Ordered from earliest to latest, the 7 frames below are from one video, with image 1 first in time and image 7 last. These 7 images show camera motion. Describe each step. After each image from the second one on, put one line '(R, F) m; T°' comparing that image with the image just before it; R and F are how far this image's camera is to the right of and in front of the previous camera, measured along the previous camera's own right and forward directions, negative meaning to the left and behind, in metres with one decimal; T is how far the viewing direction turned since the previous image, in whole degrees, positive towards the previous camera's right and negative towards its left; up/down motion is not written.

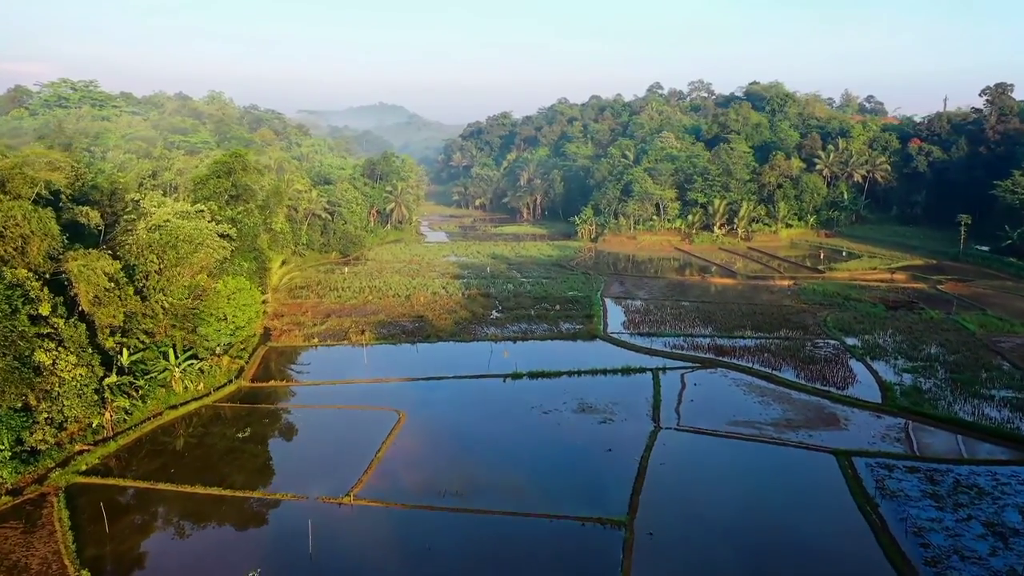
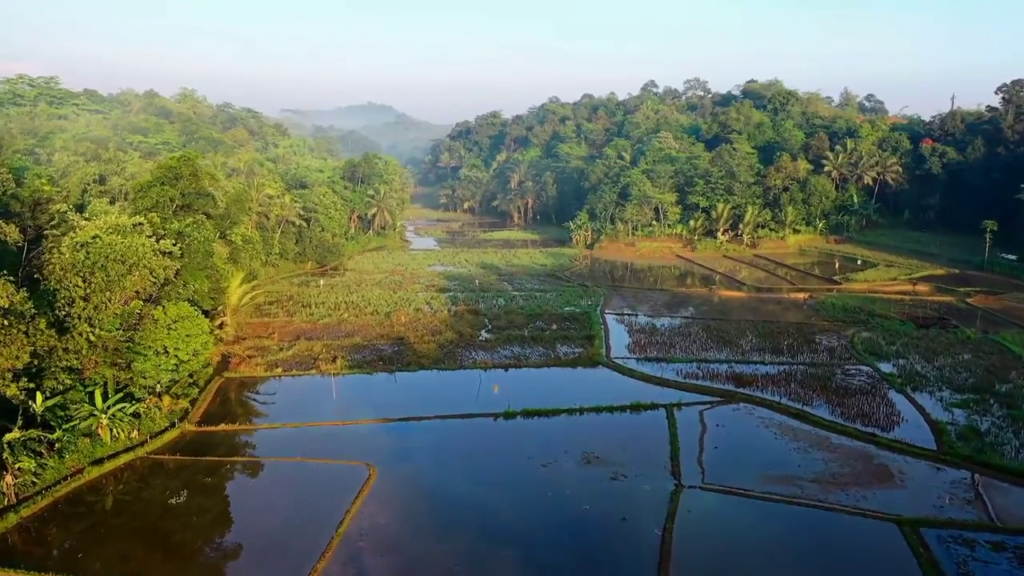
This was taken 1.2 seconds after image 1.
(0.0, +2.6) m; +1°
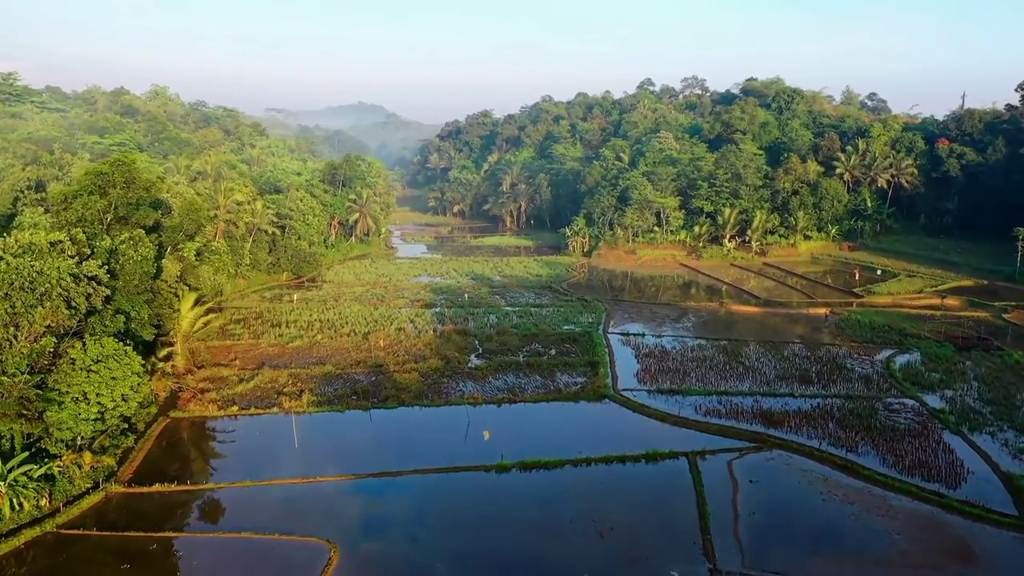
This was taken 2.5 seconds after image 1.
(0.0, +2.6) m; +1°
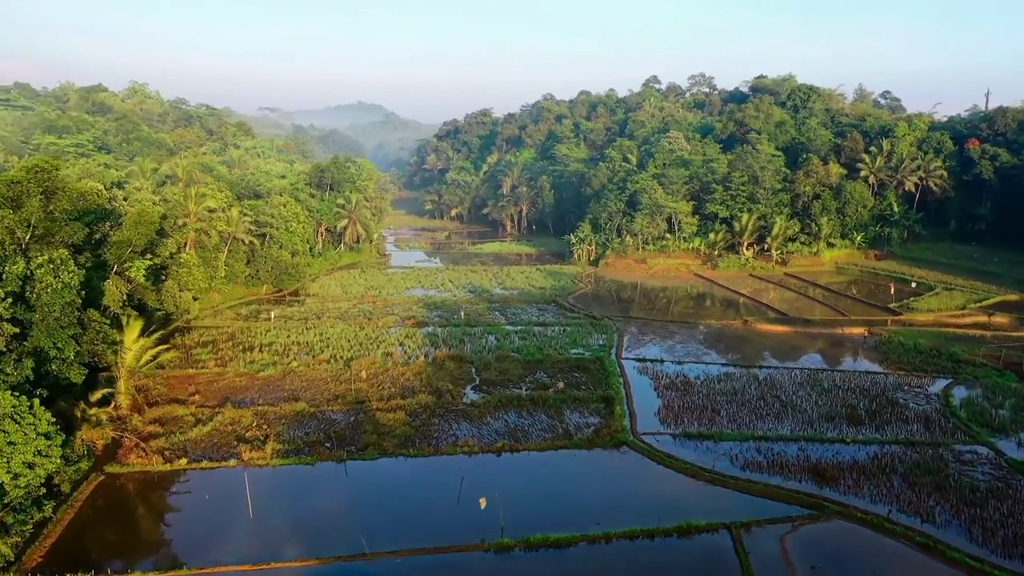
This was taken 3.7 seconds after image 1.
(0.0, +2.6) m; 0°
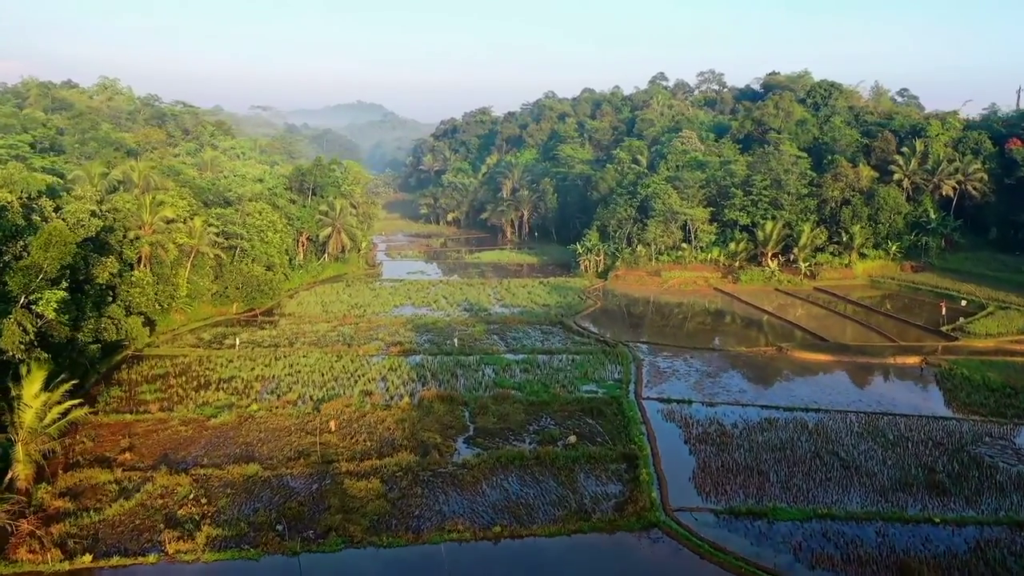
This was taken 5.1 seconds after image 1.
(0.0, +3.1) m; 0°
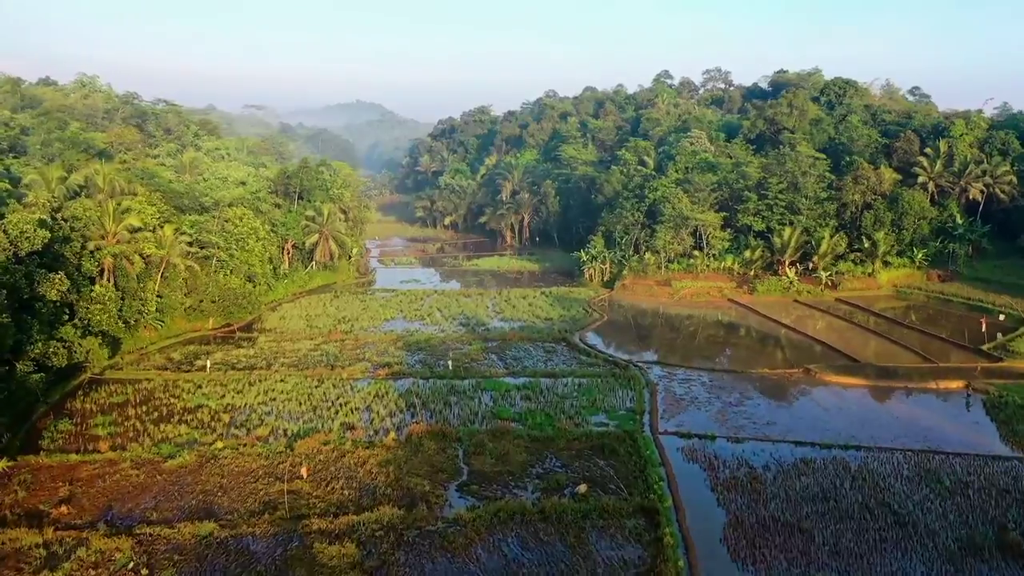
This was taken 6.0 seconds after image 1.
(0.0, +2.0) m; 0°
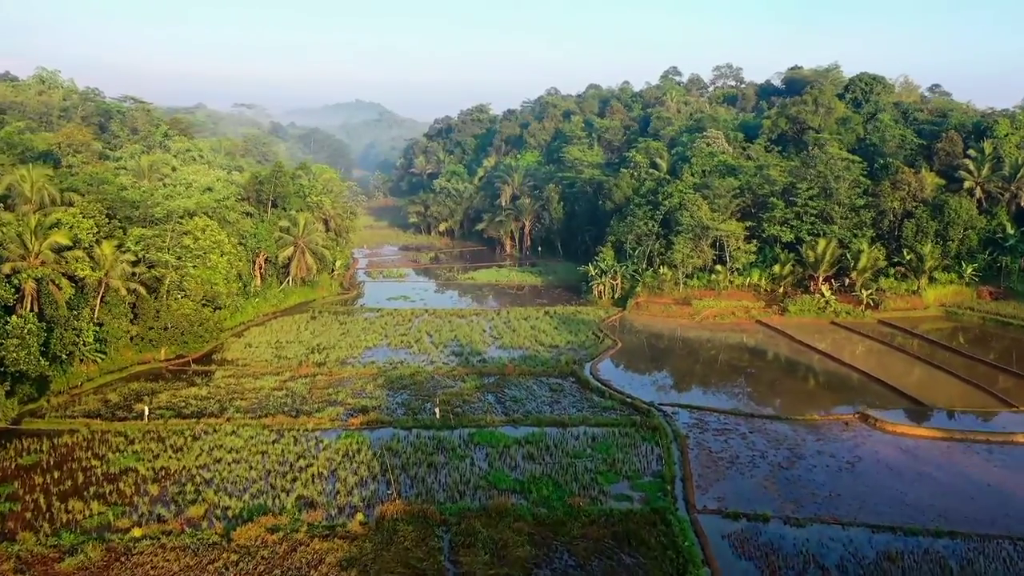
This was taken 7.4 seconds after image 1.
(0.0, +3.2) m; 0°
